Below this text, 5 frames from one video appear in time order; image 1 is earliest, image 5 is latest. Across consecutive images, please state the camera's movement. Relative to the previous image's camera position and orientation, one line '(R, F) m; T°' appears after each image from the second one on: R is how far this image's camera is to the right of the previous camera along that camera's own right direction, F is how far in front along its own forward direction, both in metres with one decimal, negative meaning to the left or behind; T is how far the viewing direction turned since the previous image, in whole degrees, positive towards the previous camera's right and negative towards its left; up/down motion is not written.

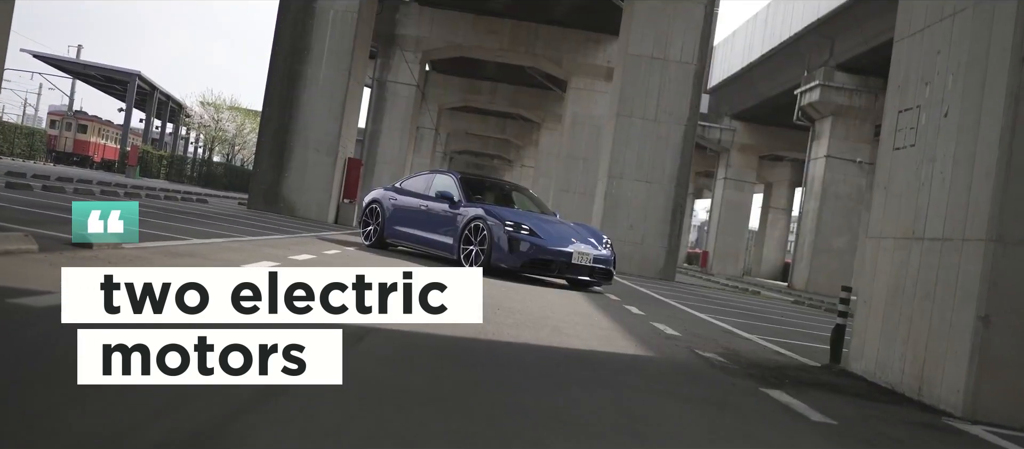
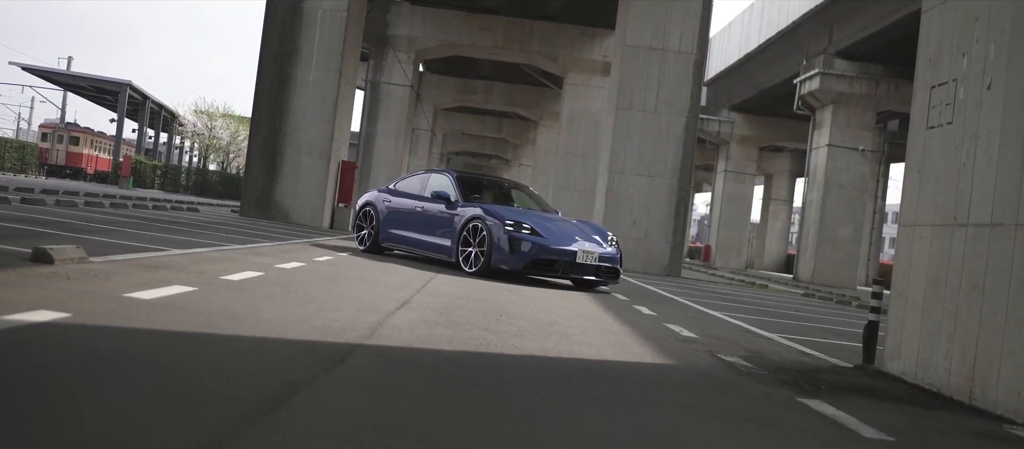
(0.0, +0.6) m; 0°
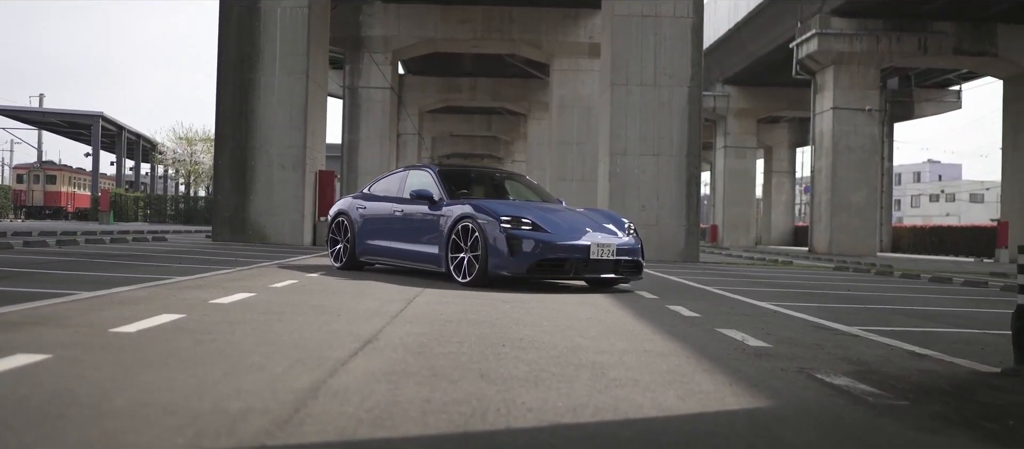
(0.0, +1.8) m; 0°
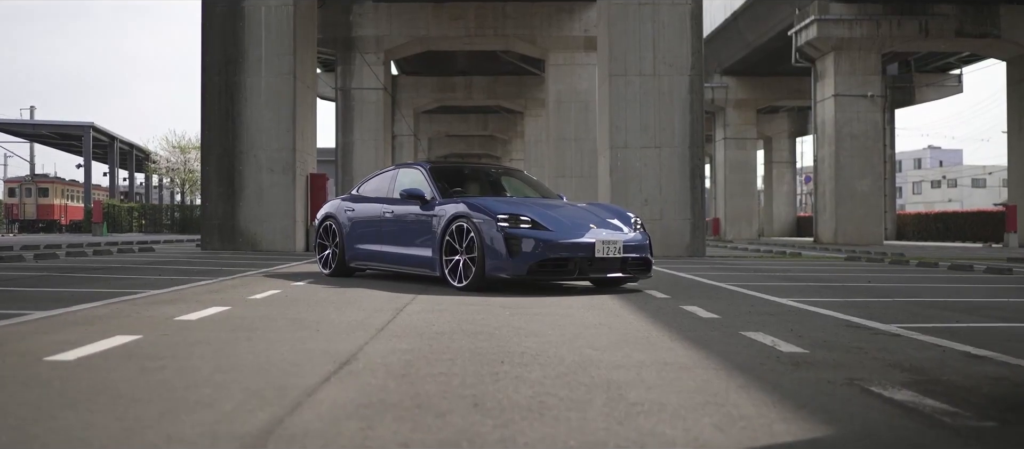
(0.0, +0.6) m; 0°
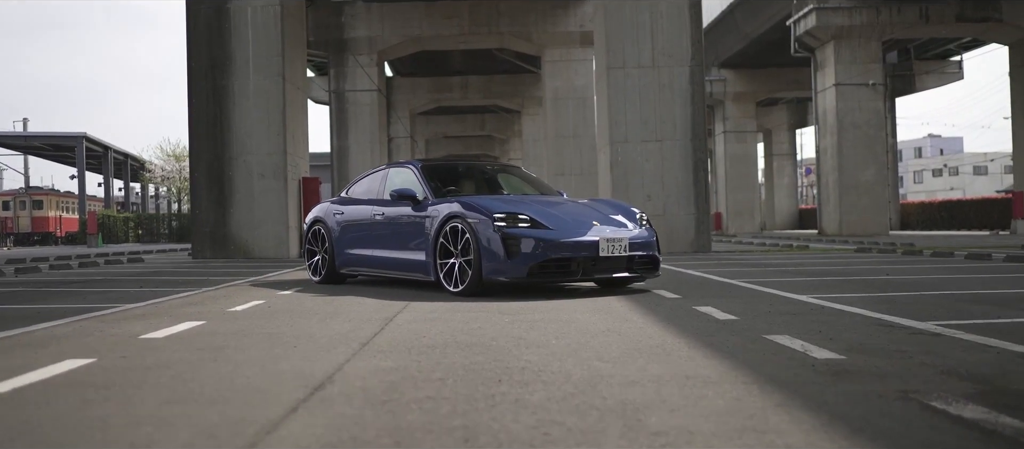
(0.0, +0.5) m; 0°
